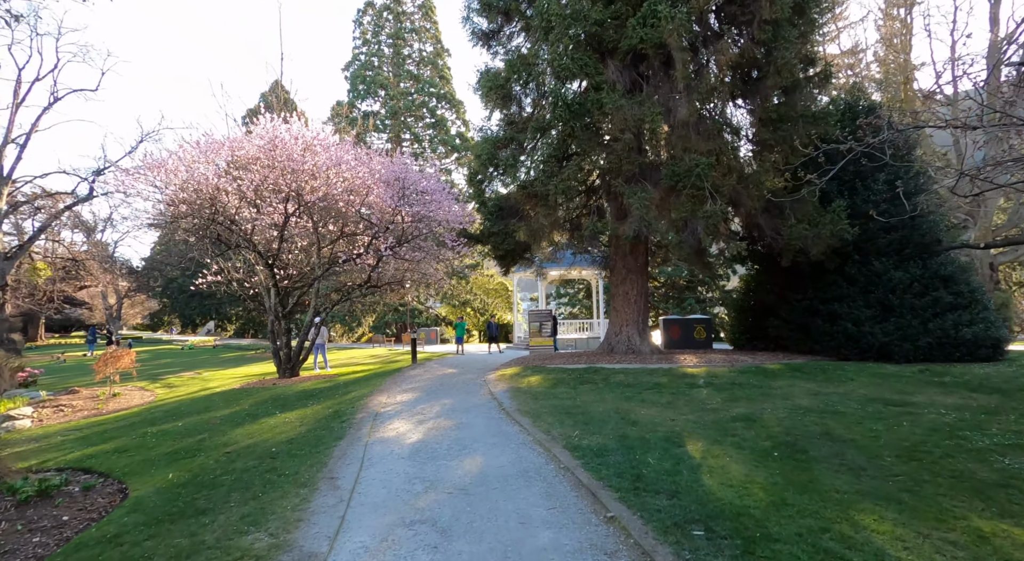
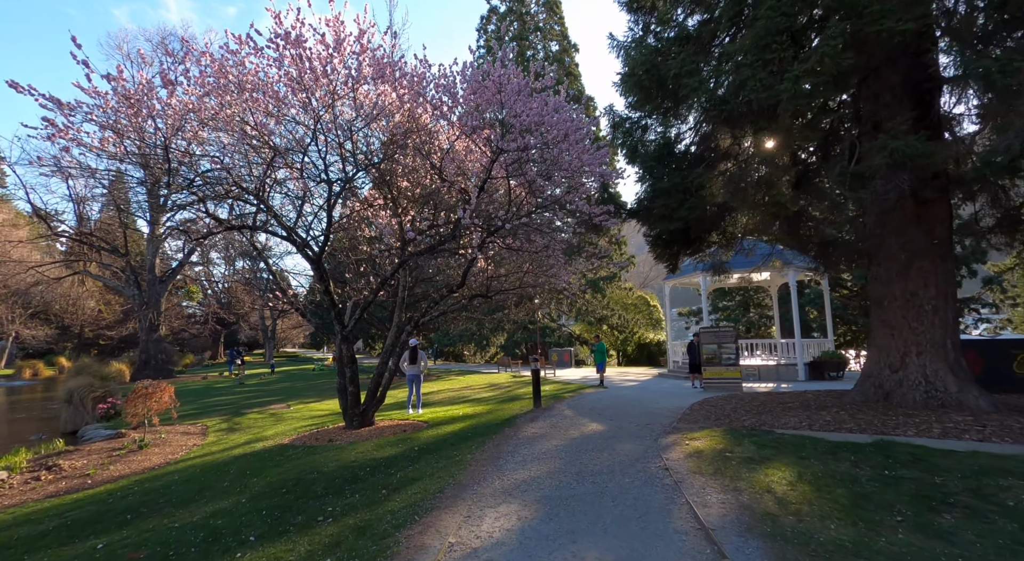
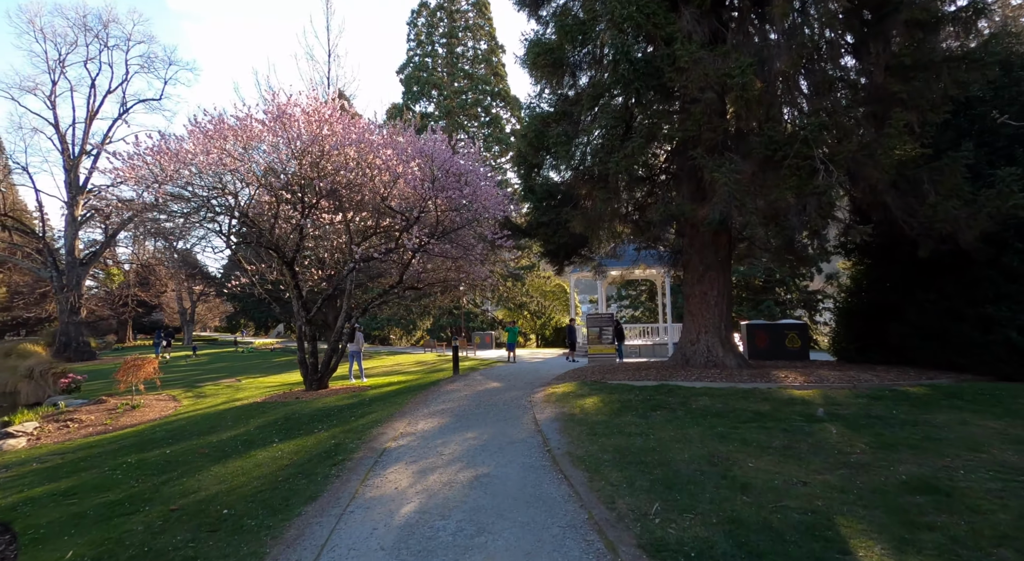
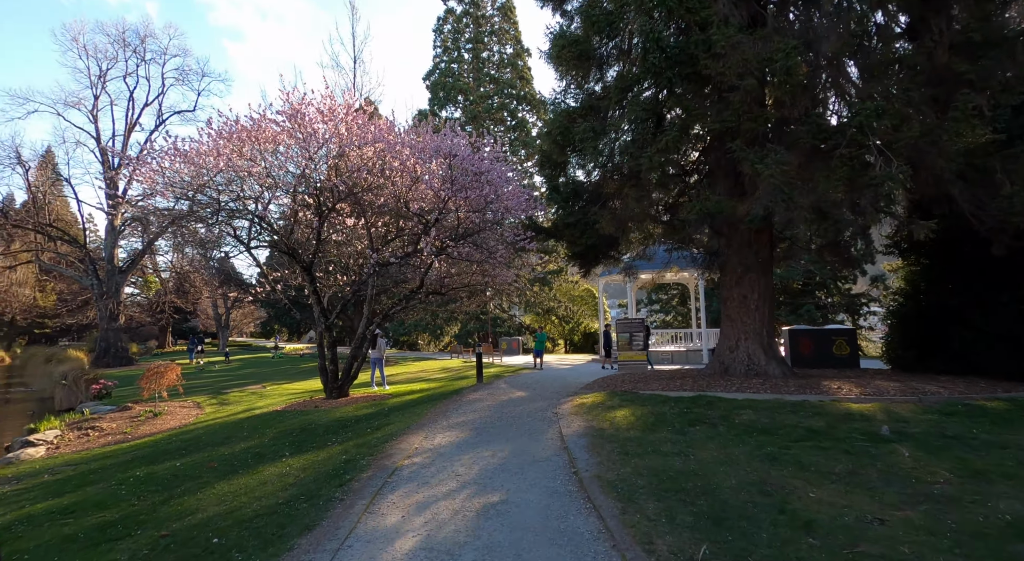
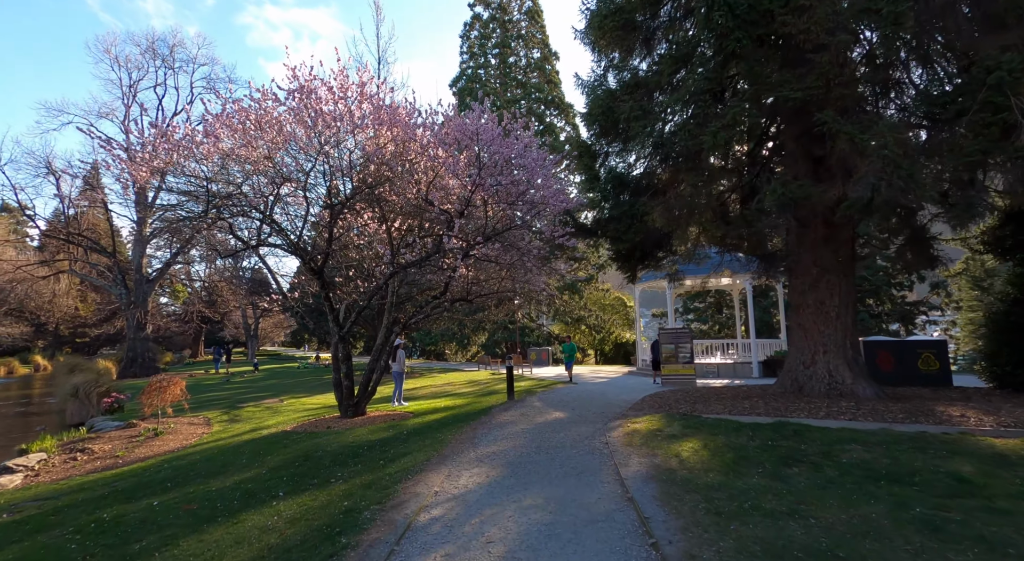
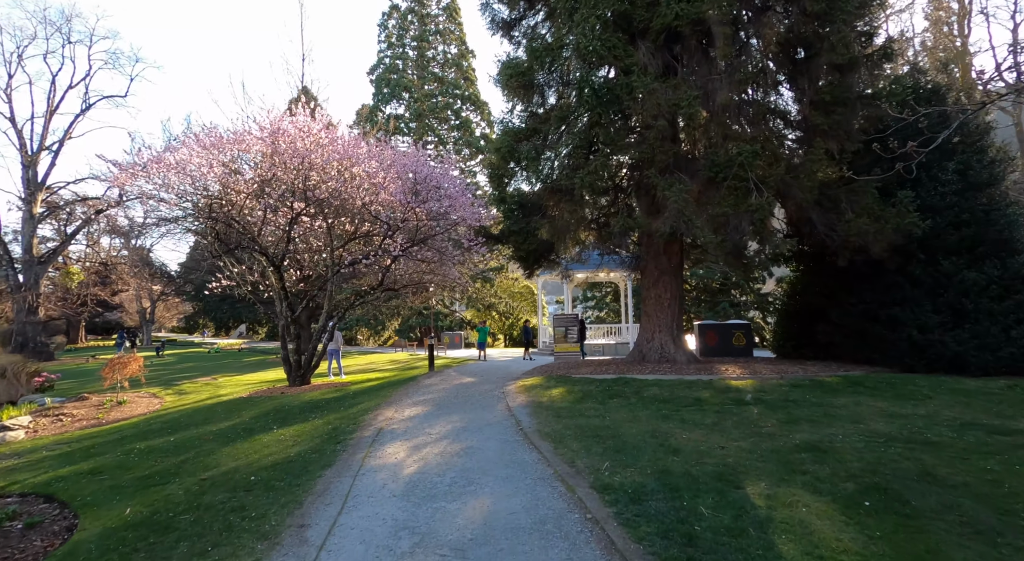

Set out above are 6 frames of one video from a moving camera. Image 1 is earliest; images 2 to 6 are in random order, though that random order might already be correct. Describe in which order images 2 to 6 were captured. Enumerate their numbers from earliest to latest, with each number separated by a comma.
6, 3, 4, 5, 2
